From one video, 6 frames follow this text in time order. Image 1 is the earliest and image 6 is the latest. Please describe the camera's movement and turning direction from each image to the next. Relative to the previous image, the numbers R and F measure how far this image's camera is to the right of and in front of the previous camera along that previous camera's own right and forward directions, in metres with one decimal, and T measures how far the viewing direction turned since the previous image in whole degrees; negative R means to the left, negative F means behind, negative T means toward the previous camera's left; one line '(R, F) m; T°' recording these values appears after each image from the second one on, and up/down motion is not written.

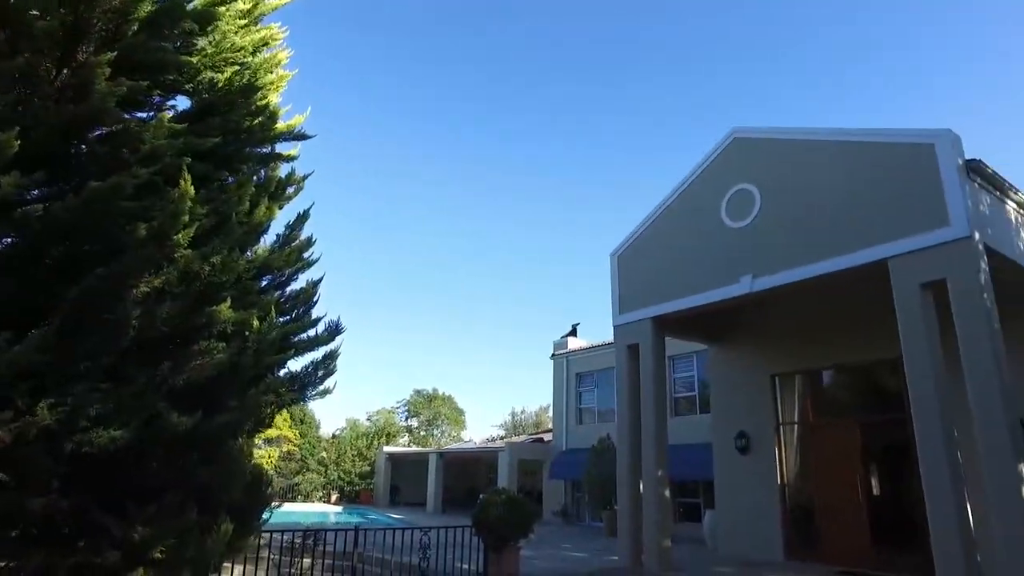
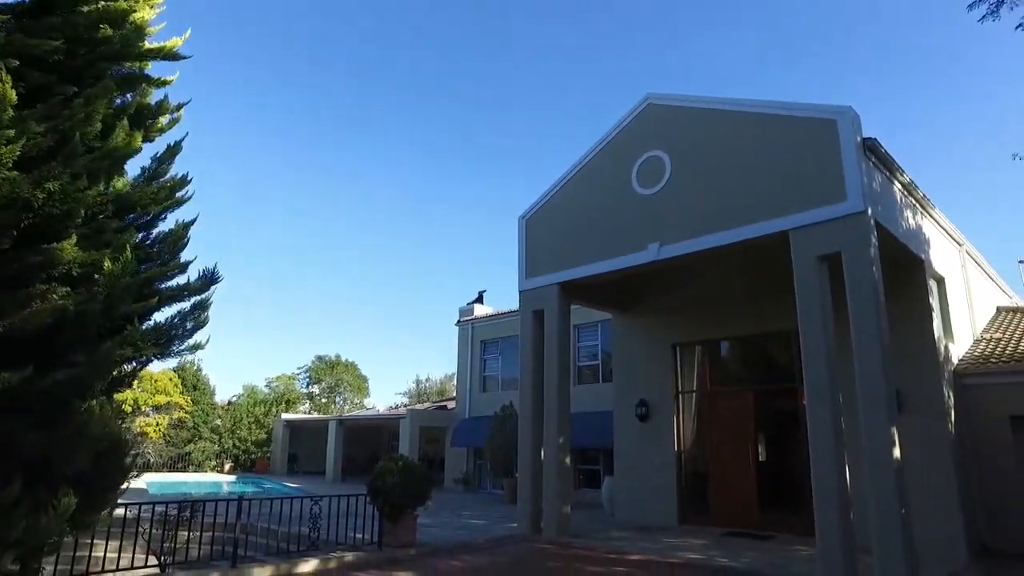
(+0.1, +0.5) m; +8°
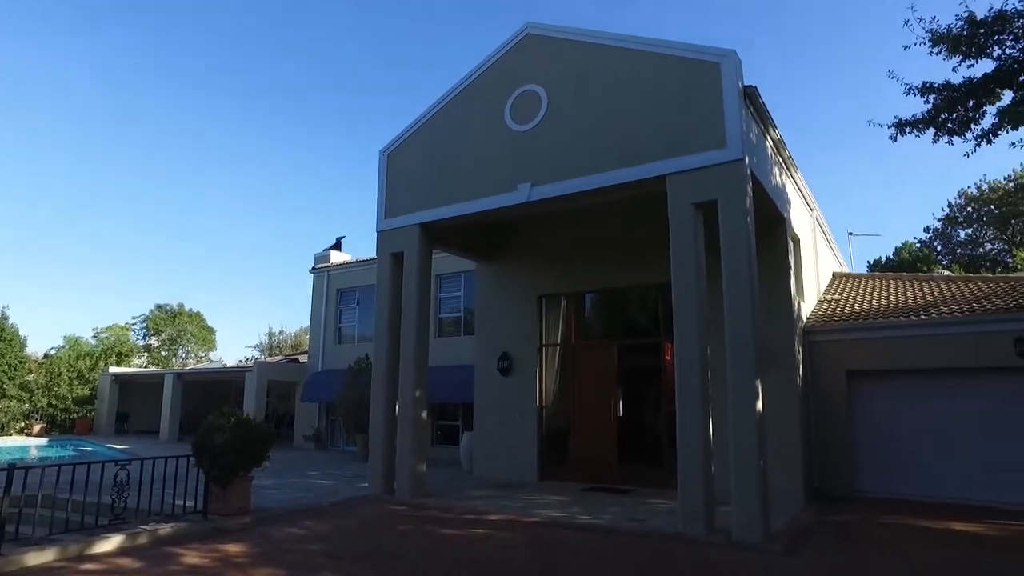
(+0.1, +1.1) m; +12°
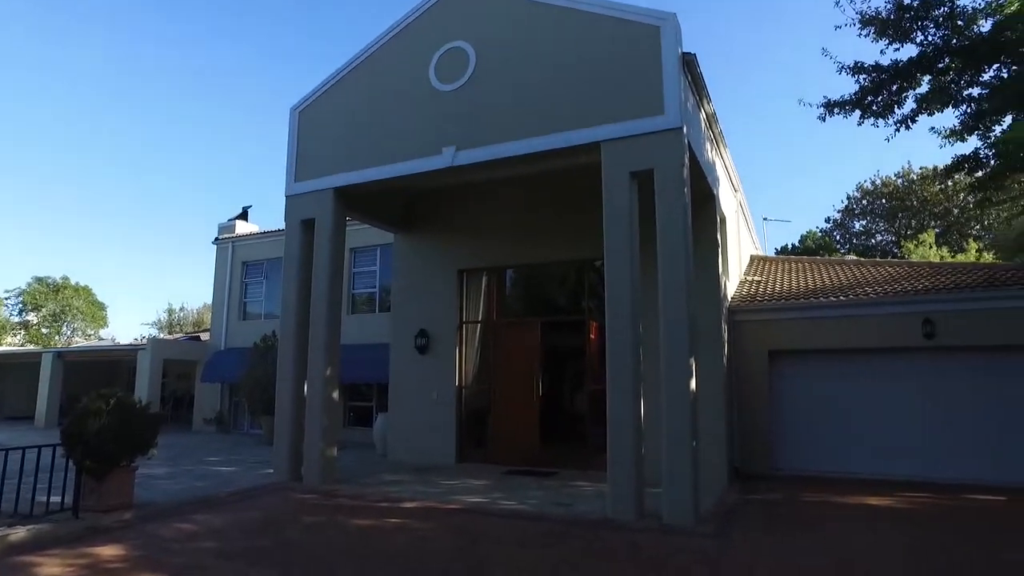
(-0.1, +0.7) m; +7°
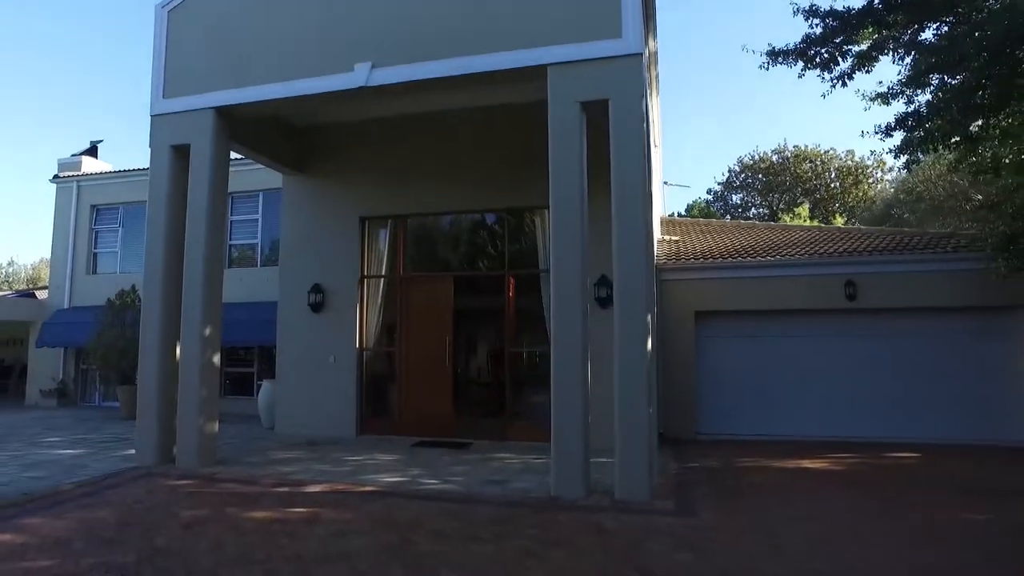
(-0.6, +1.4) m; +10°
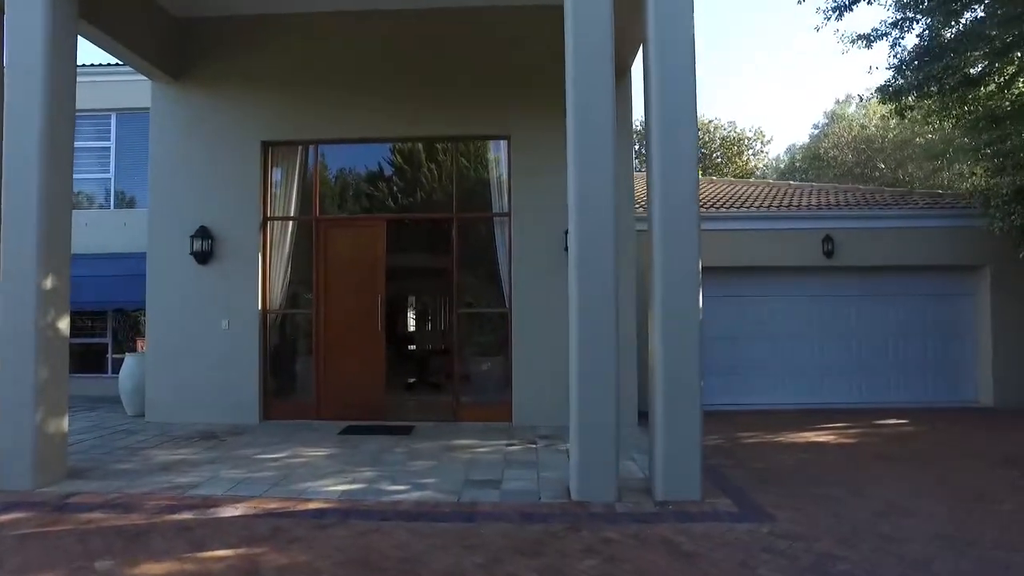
(-1.2, +2.2) m; +11°
